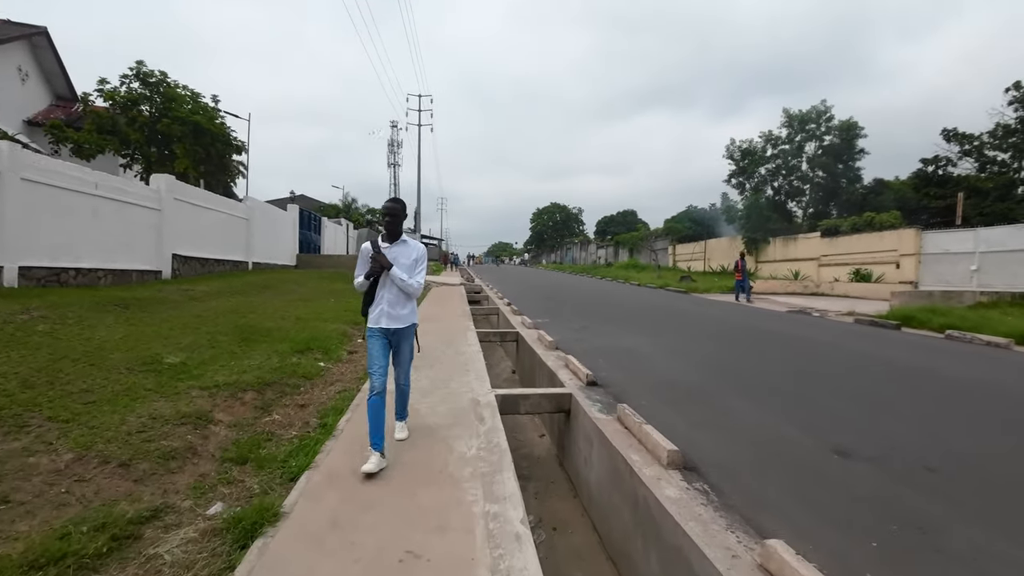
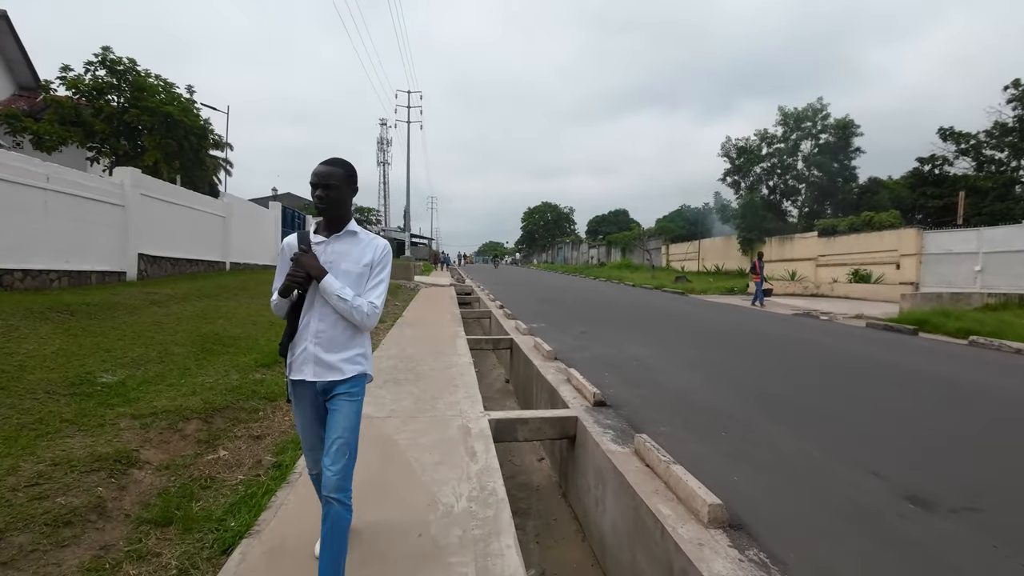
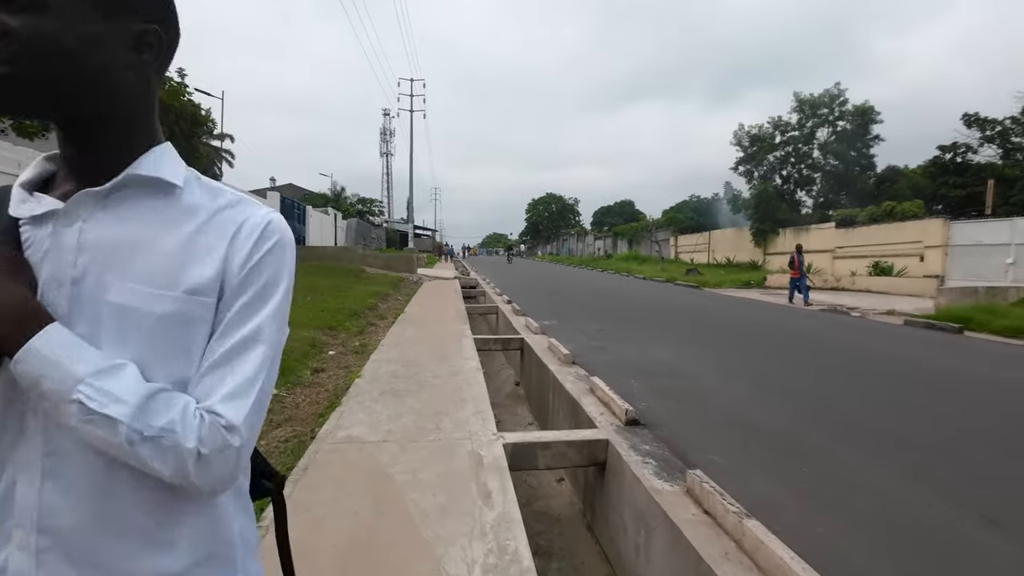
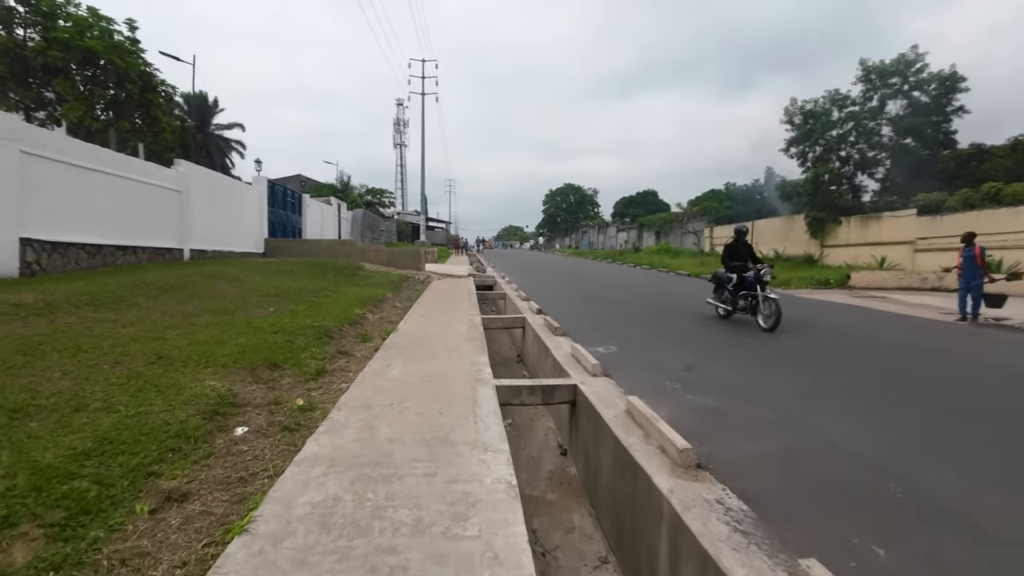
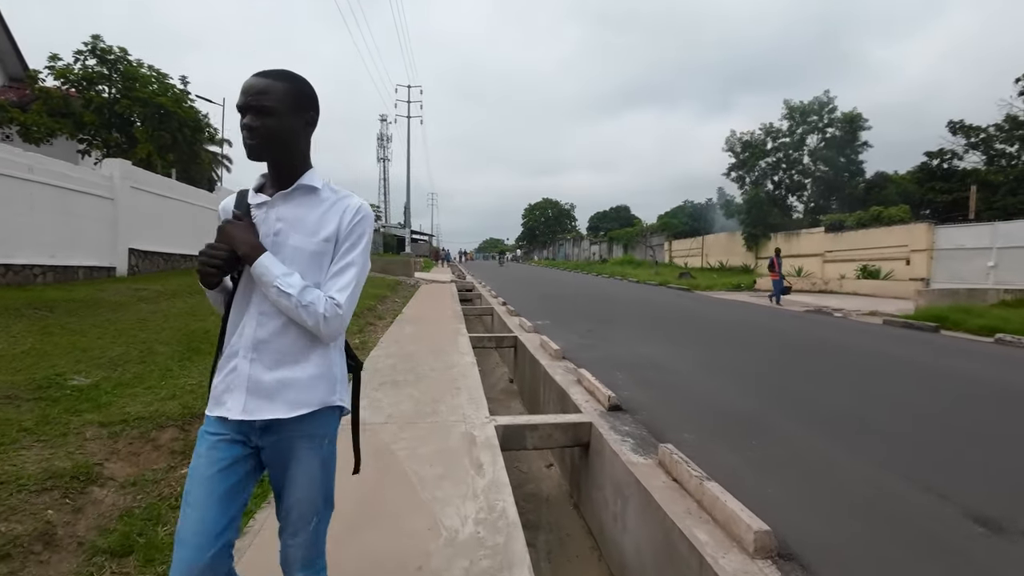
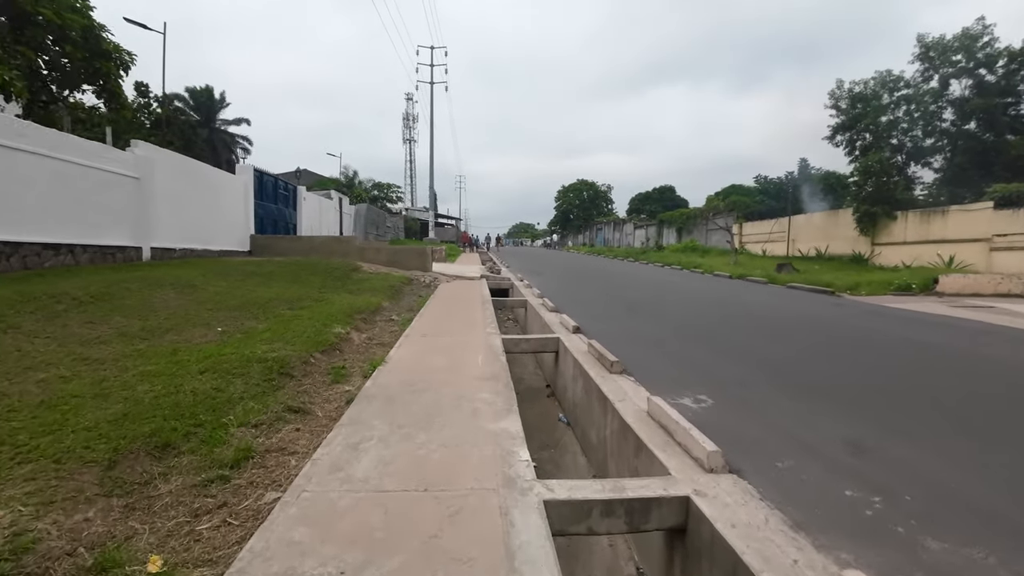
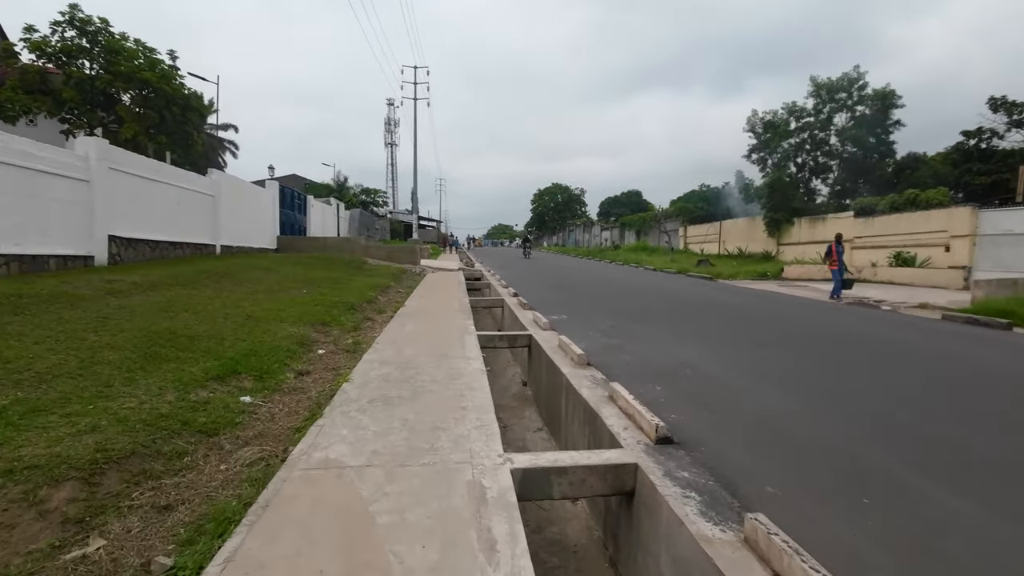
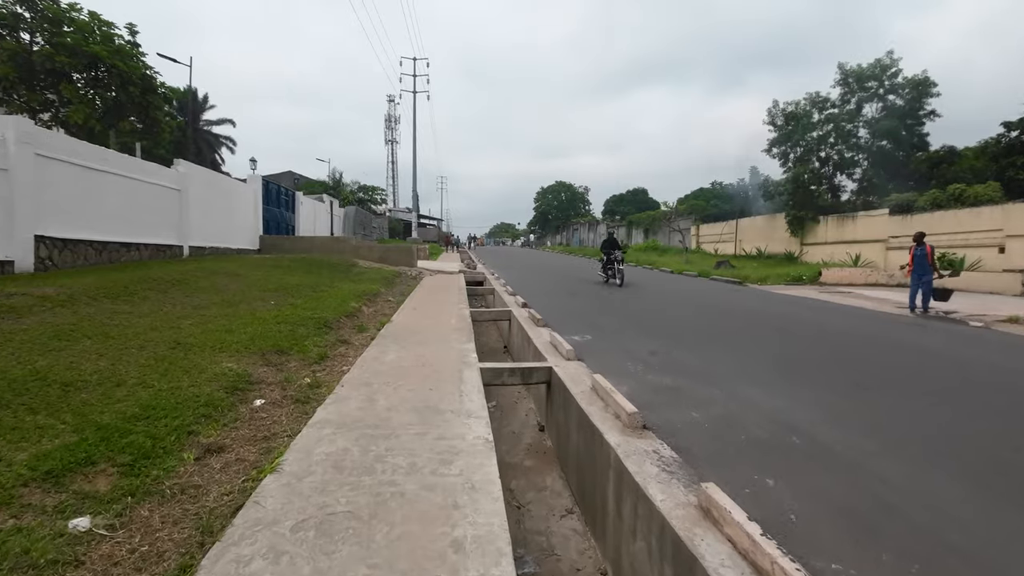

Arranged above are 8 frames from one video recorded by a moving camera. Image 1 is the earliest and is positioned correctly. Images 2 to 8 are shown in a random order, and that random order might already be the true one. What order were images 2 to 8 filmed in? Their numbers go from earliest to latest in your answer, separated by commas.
2, 5, 3, 7, 8, 4, 6
